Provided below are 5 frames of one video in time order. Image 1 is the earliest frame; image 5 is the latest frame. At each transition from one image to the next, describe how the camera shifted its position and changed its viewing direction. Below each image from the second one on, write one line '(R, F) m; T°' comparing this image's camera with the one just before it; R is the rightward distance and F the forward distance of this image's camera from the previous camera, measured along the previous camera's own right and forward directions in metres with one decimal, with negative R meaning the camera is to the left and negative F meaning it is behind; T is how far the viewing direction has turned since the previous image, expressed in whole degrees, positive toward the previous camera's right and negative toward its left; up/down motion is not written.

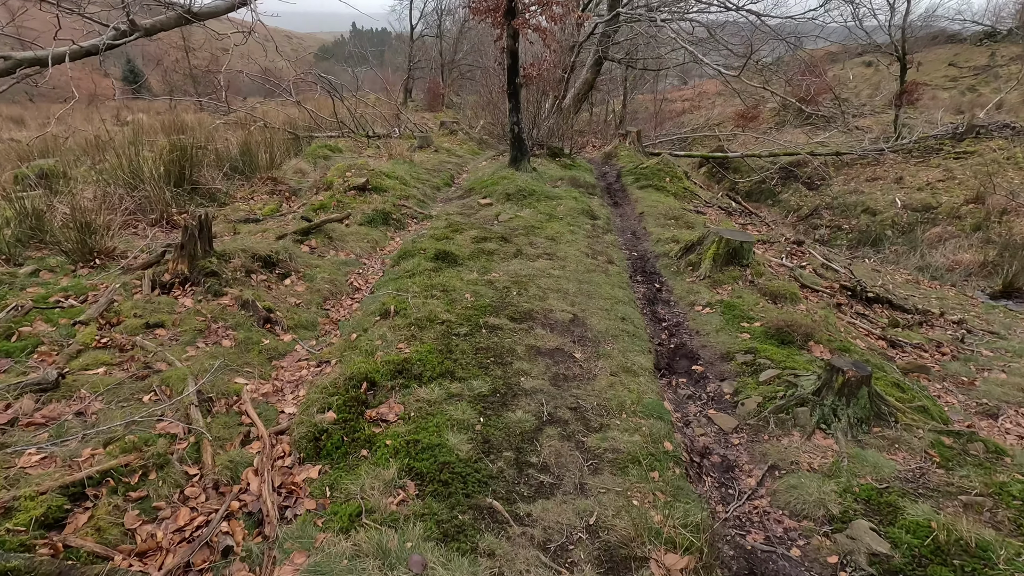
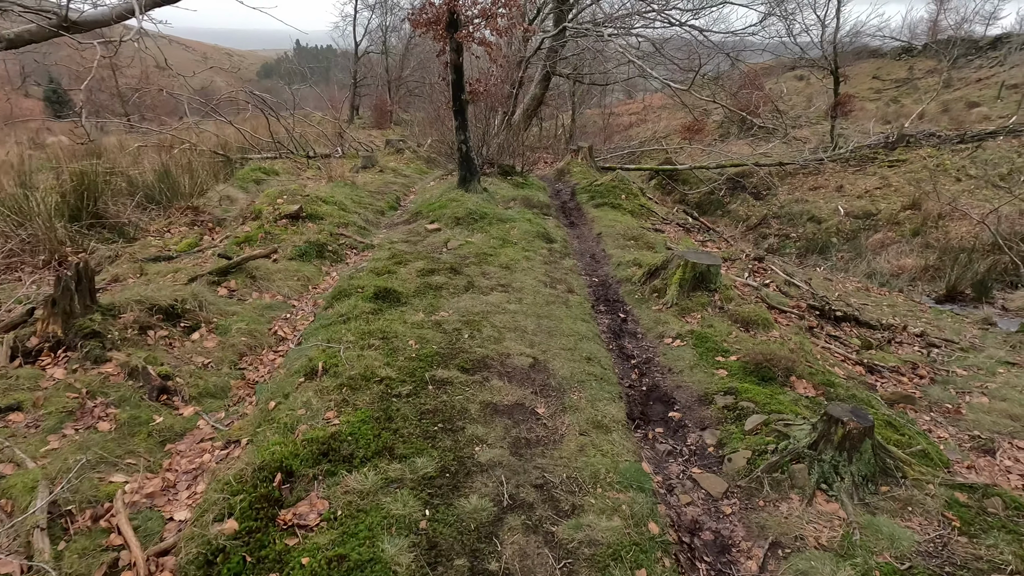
(+0.1, +0.6) m; +5°
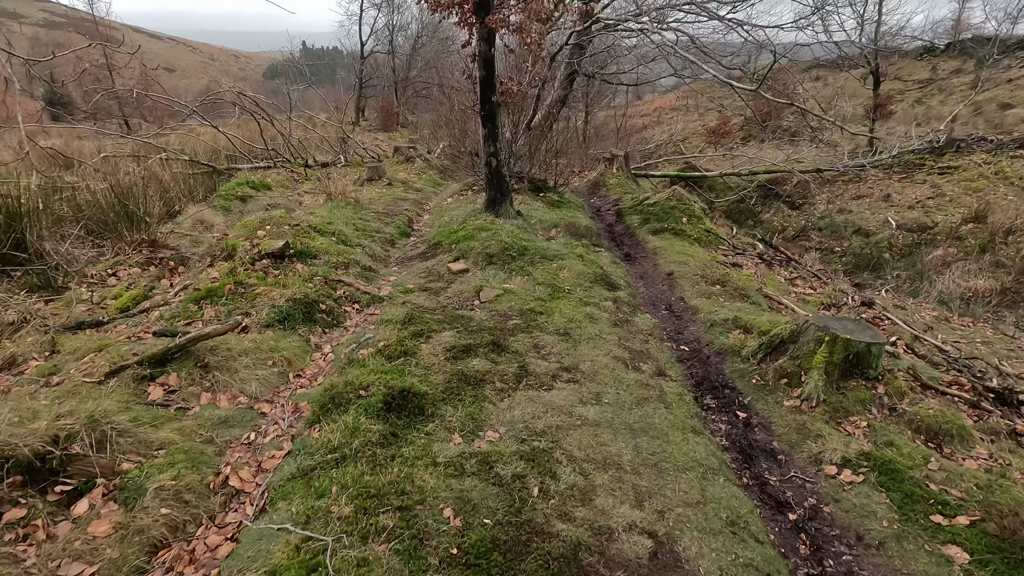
(-0.5, +1.9) m; -1°
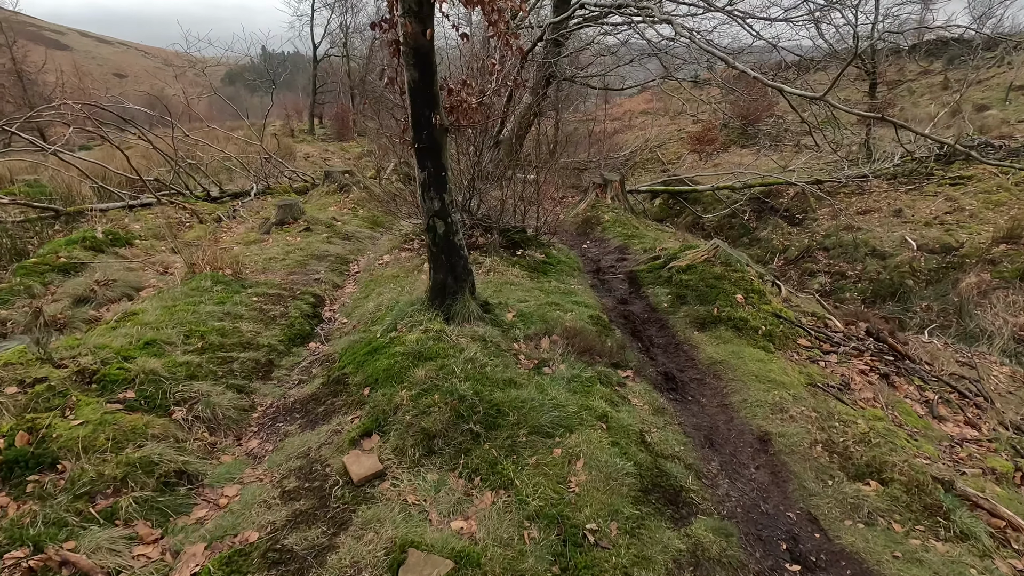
(+0.1, +3.2) m; +3°
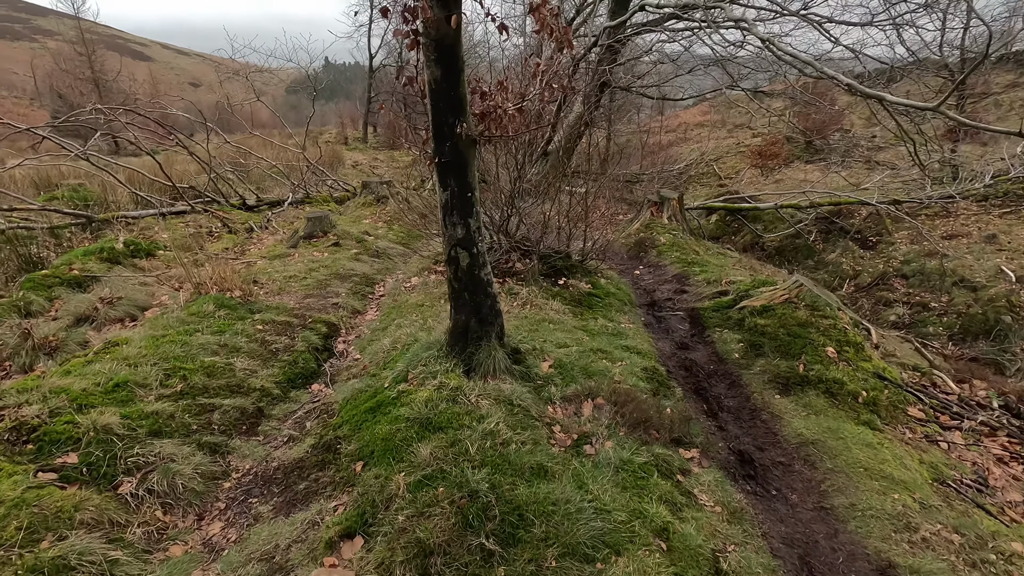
(0.0, +0.9) m; -5°
